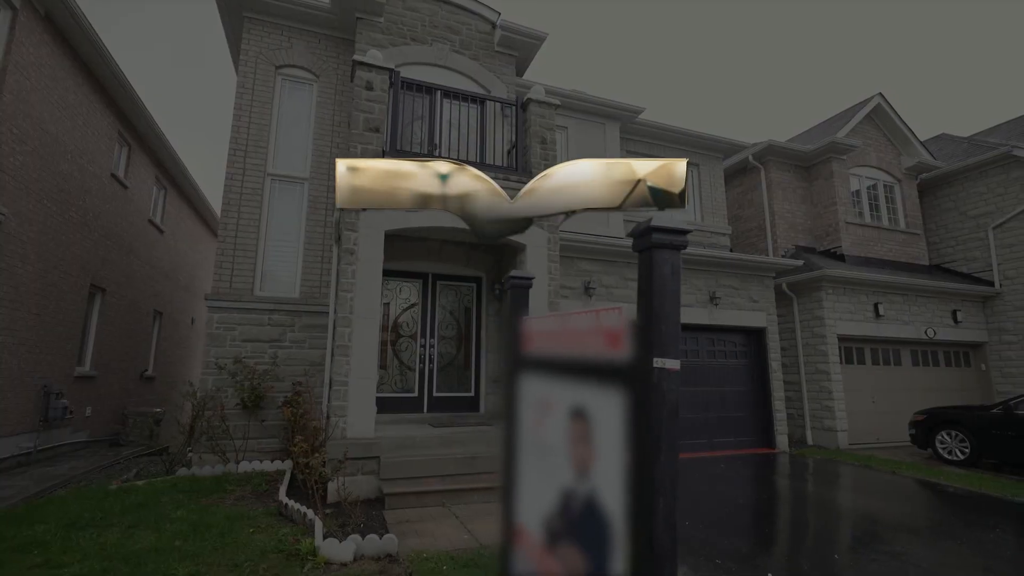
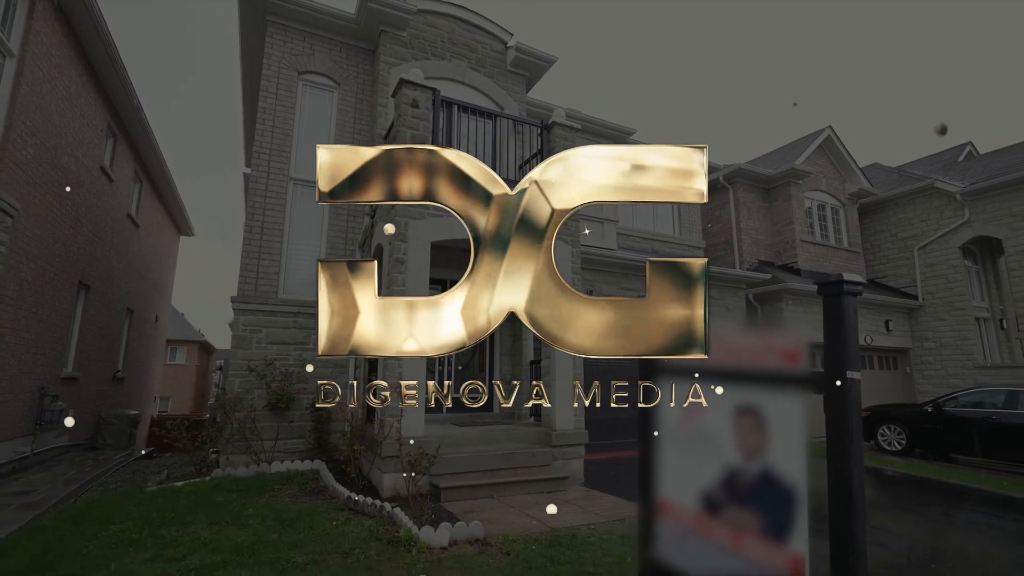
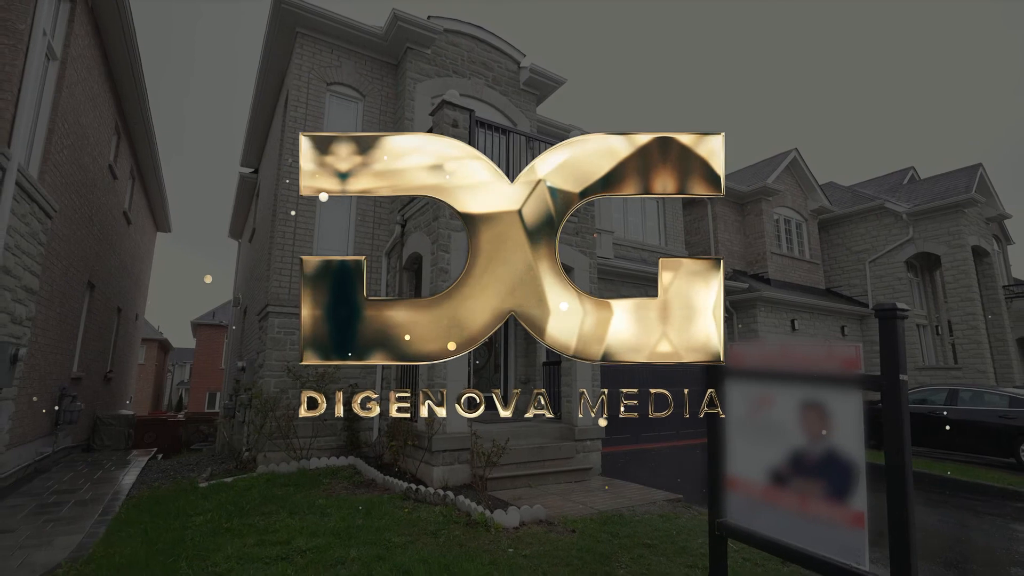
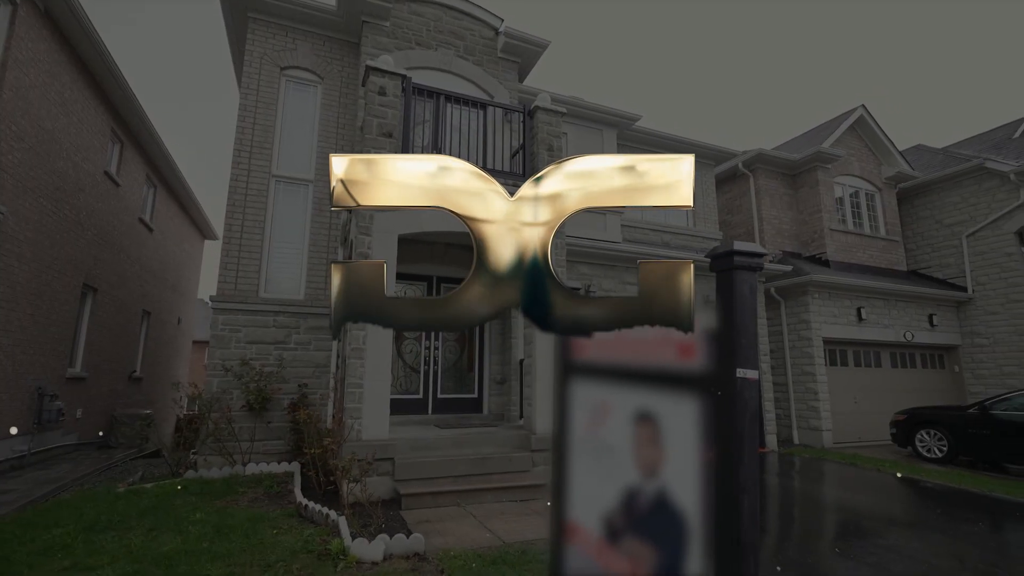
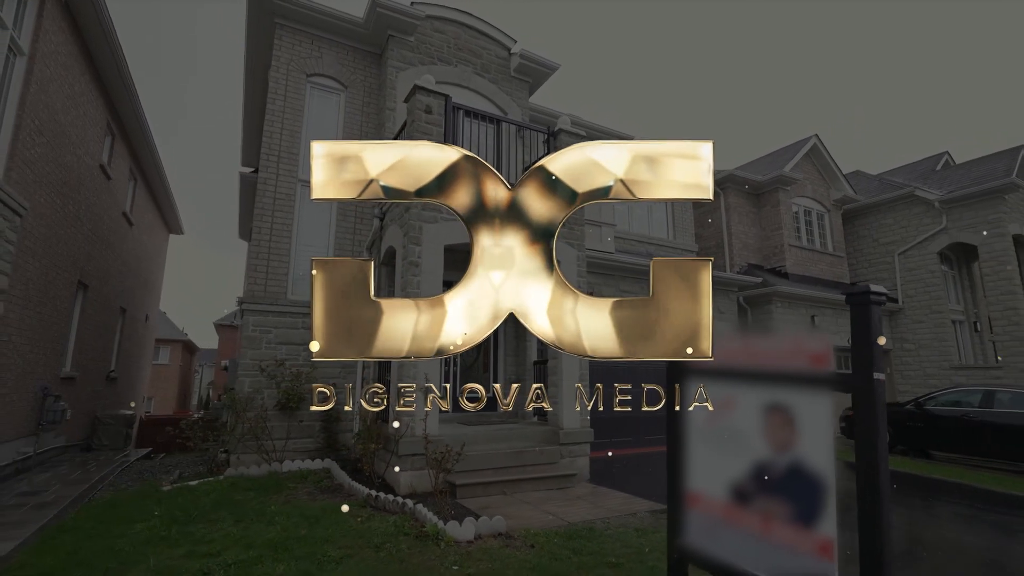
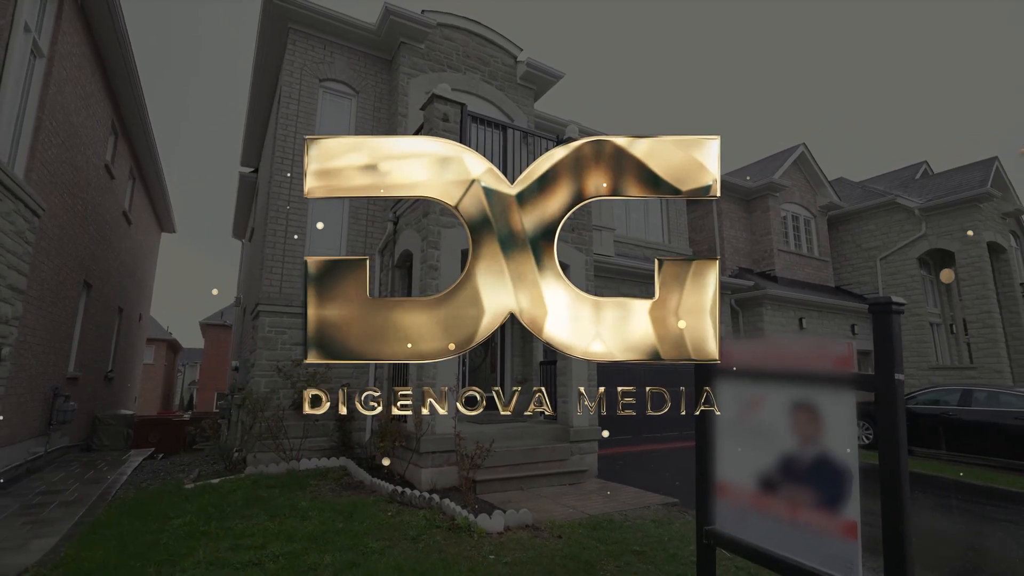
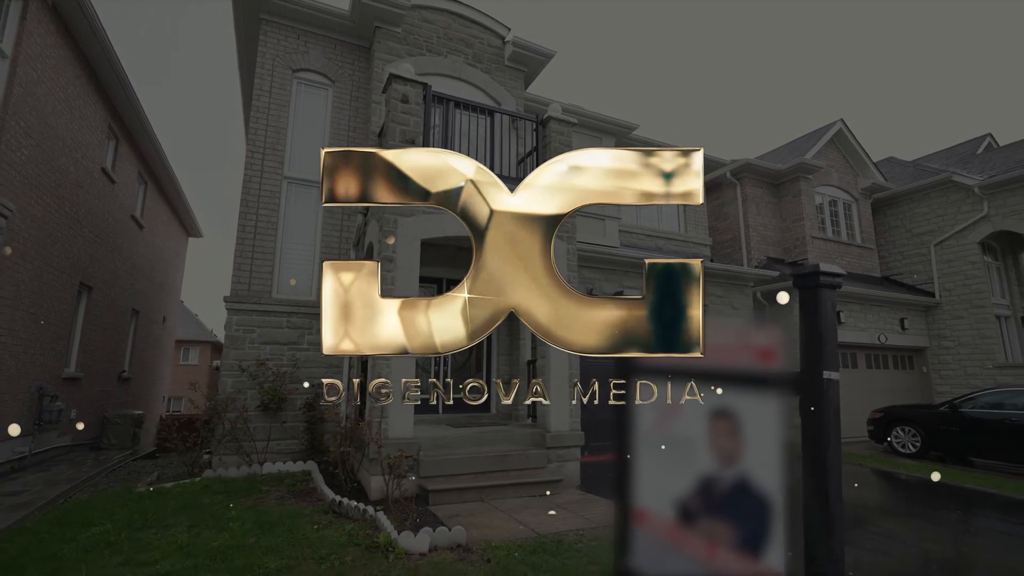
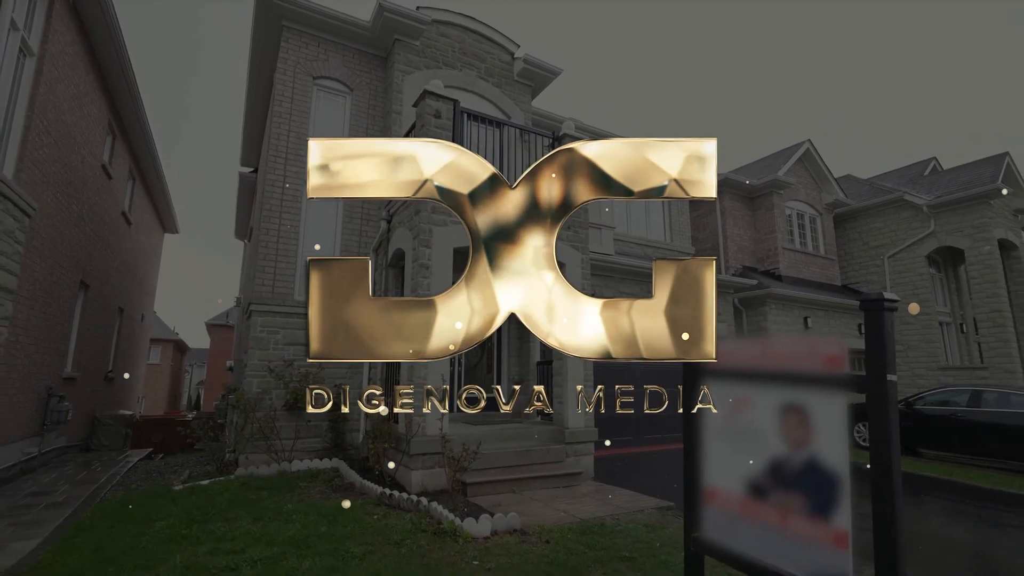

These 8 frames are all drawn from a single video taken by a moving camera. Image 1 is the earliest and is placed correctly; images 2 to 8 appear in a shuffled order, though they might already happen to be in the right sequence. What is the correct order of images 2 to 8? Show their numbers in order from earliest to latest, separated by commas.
4, 7, 2, 5, 8, 6, 3
